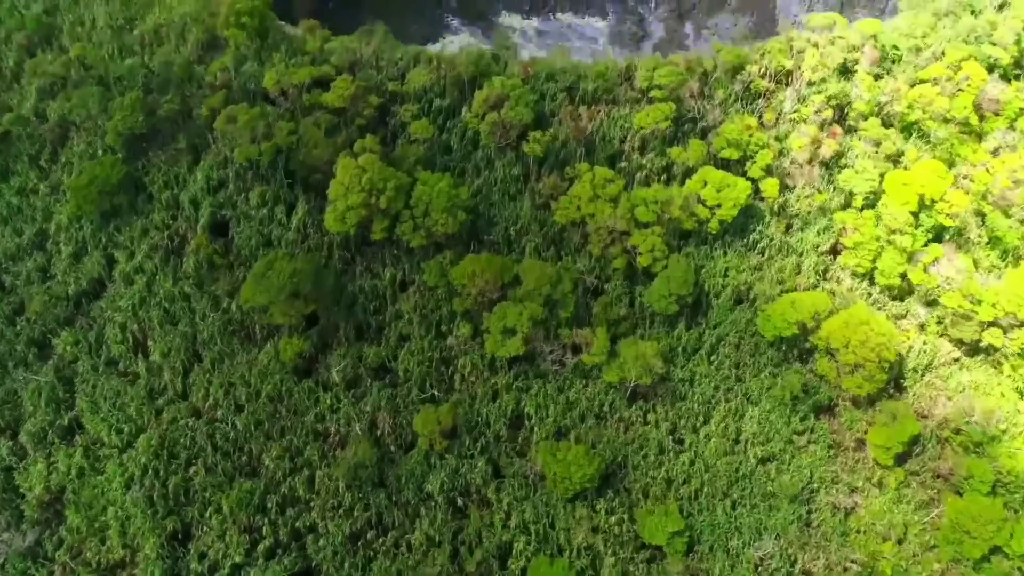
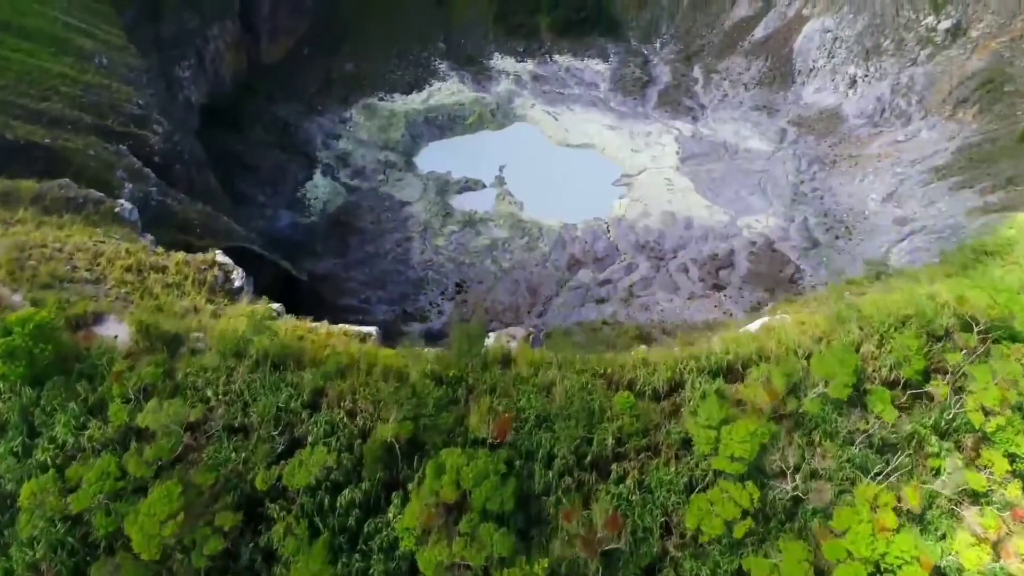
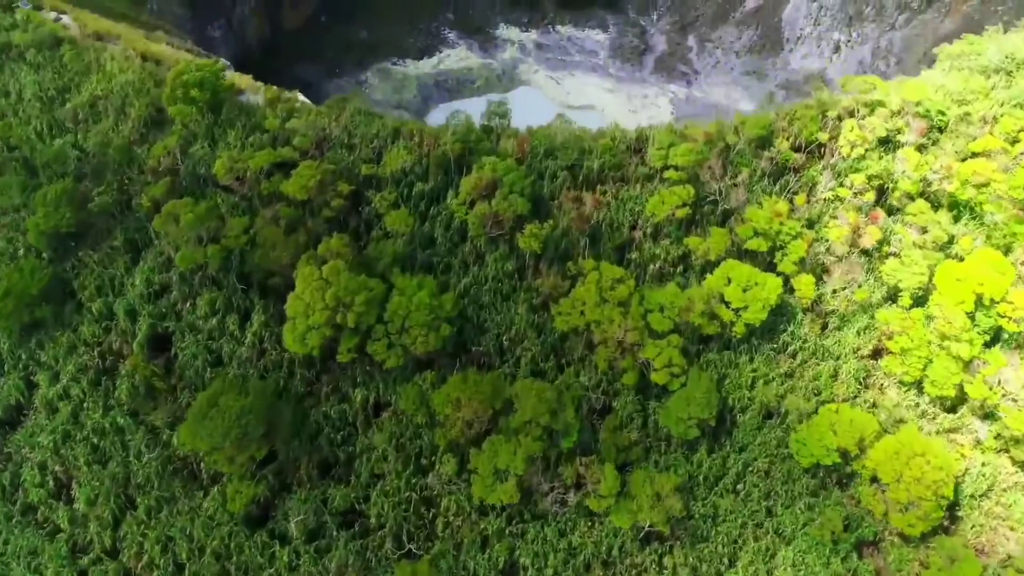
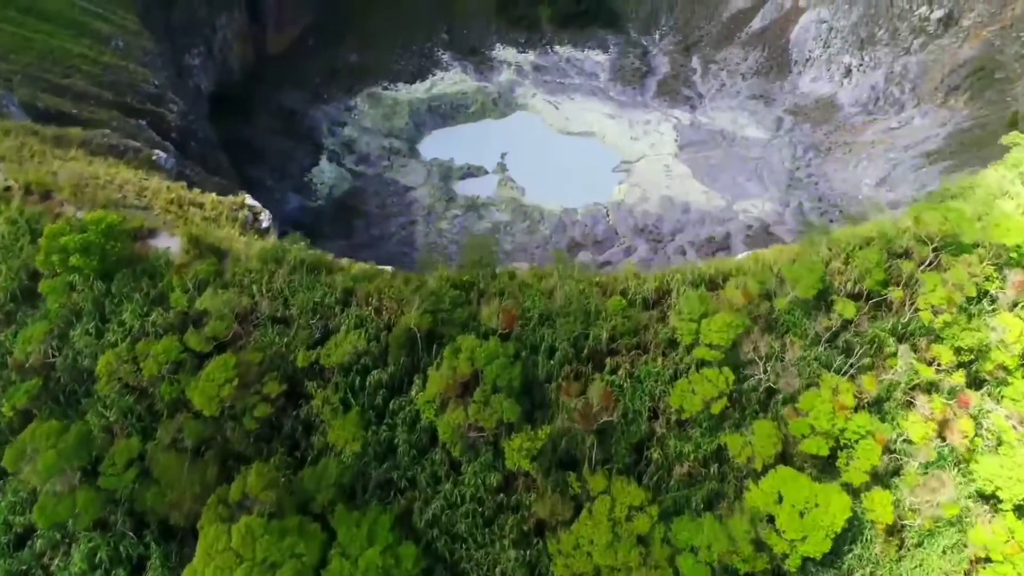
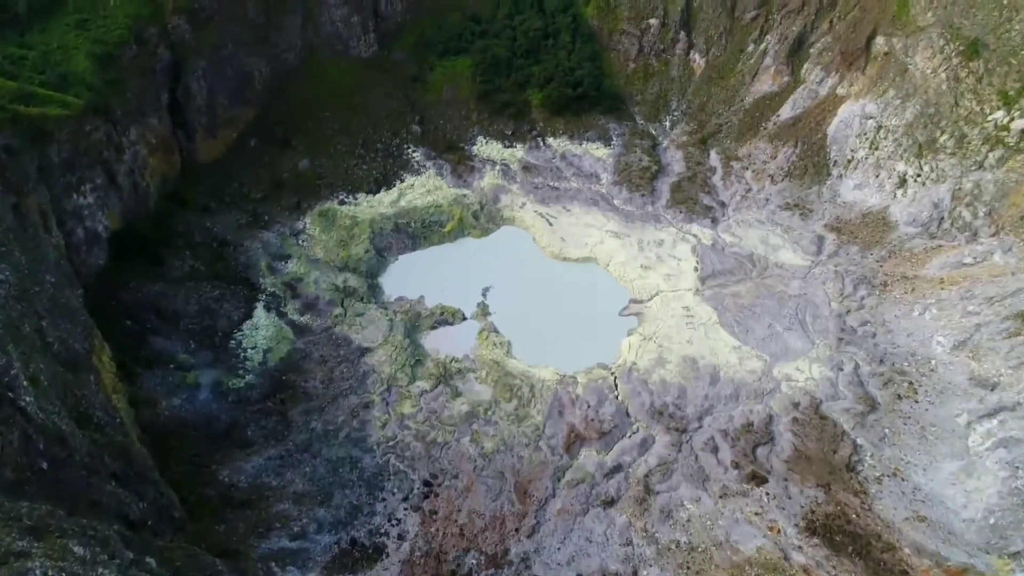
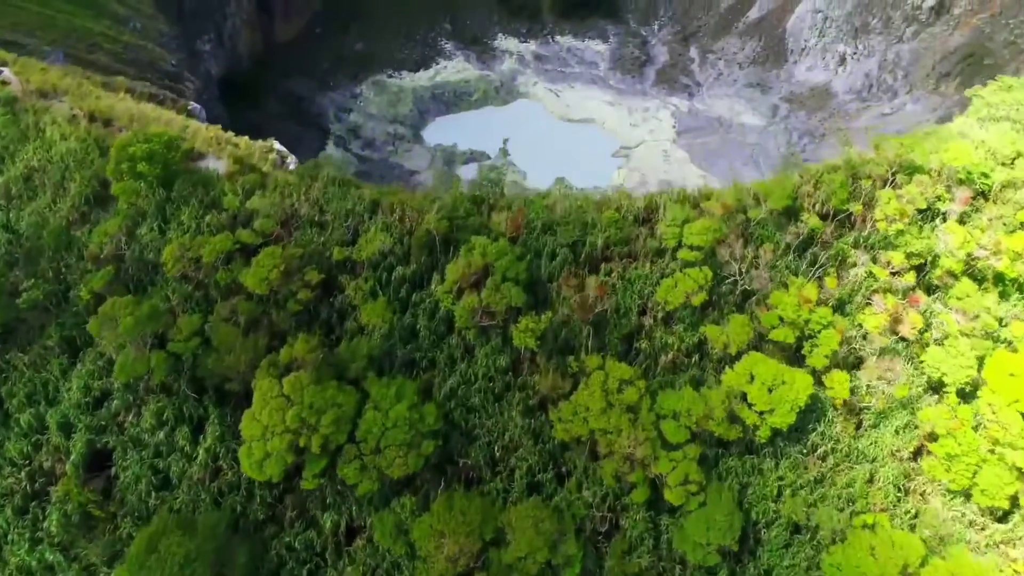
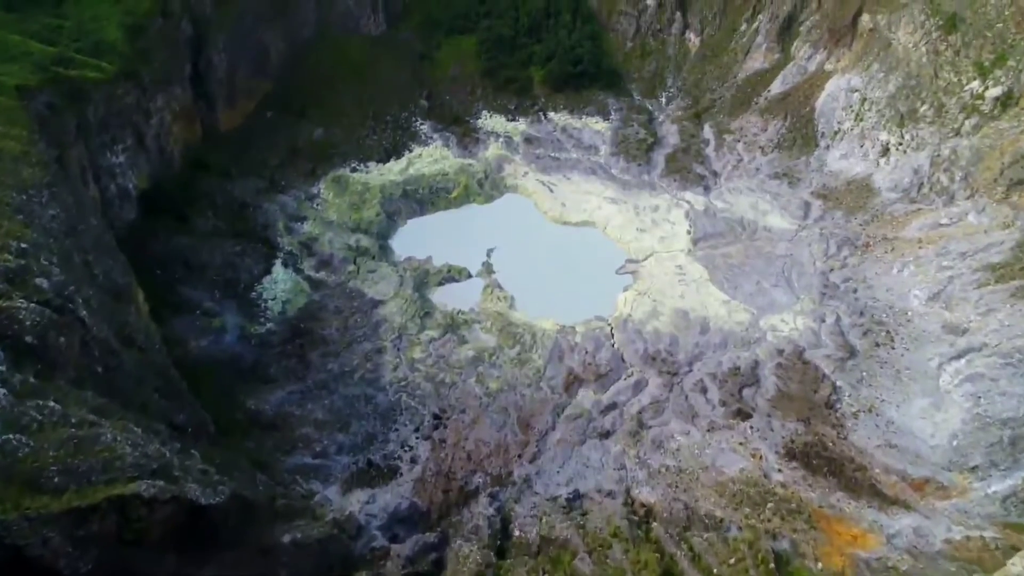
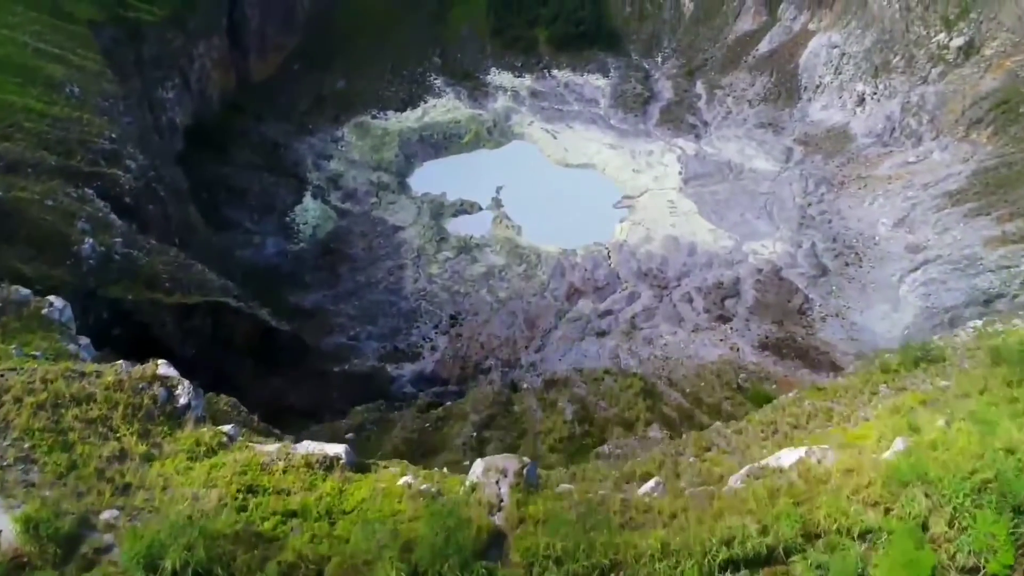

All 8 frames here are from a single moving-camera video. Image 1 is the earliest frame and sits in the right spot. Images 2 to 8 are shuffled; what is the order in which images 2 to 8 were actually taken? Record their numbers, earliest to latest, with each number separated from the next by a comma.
3, 6, 4, 2, 8, 7, 5
